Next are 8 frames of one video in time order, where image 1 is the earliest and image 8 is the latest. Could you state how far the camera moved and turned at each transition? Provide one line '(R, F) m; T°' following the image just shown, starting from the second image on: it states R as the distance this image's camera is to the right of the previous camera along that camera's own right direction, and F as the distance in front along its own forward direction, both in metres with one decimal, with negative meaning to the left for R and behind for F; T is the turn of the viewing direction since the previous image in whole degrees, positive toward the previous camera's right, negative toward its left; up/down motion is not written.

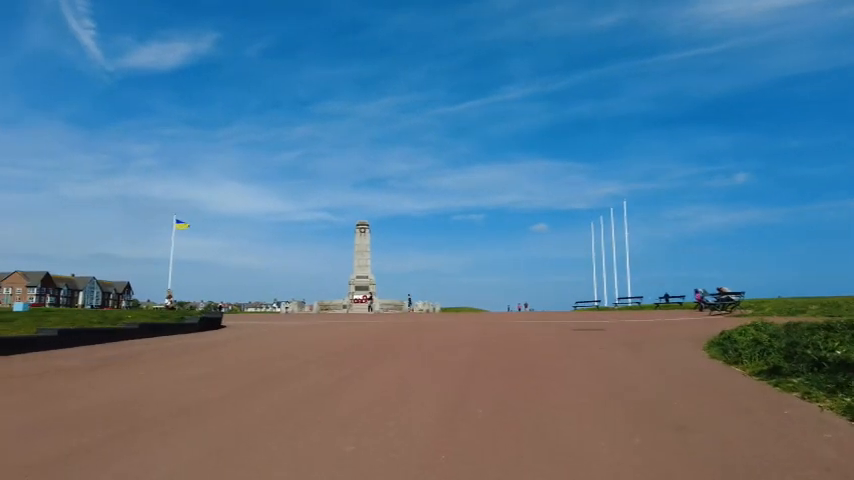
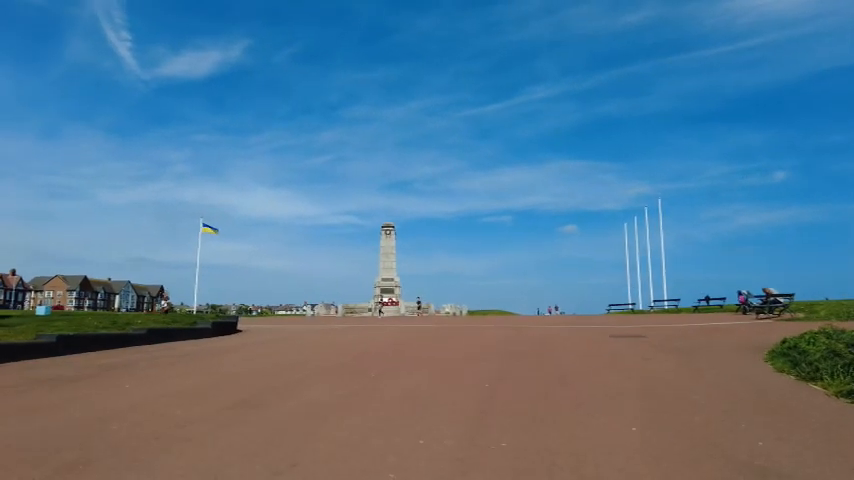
(+0.1, +0.6) m; -3°
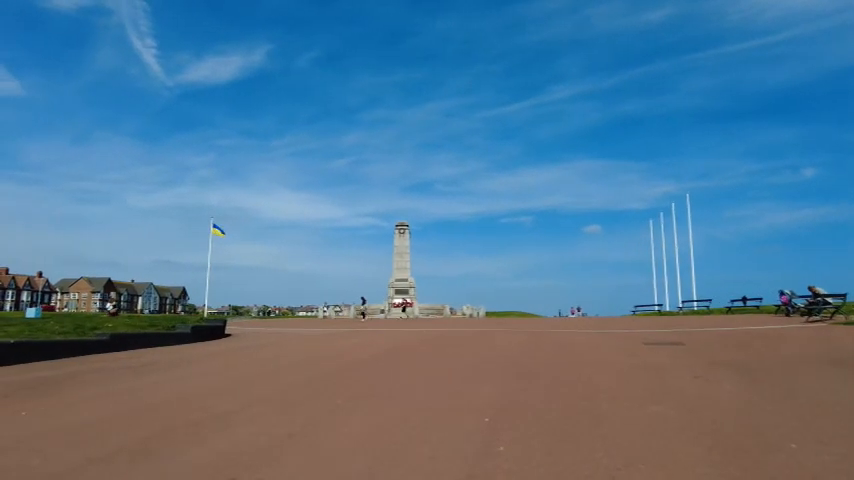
(+0.2, +1.1) m; -2°
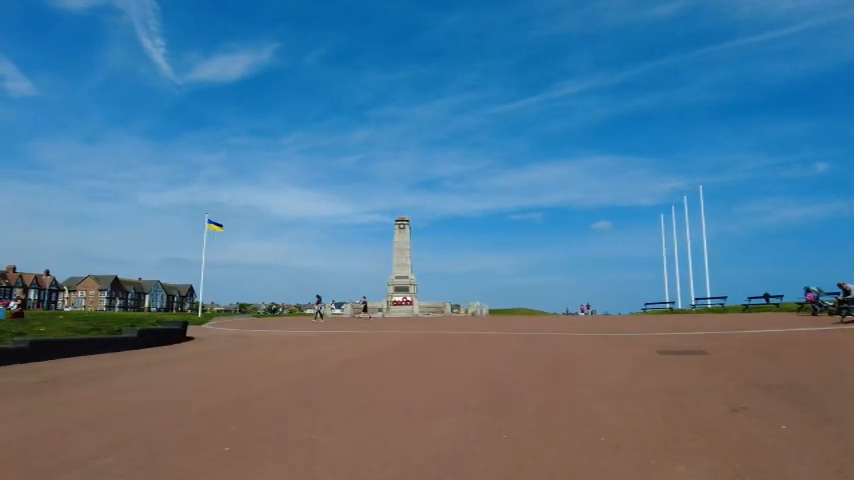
(+0.3, +1.1) m; -1°
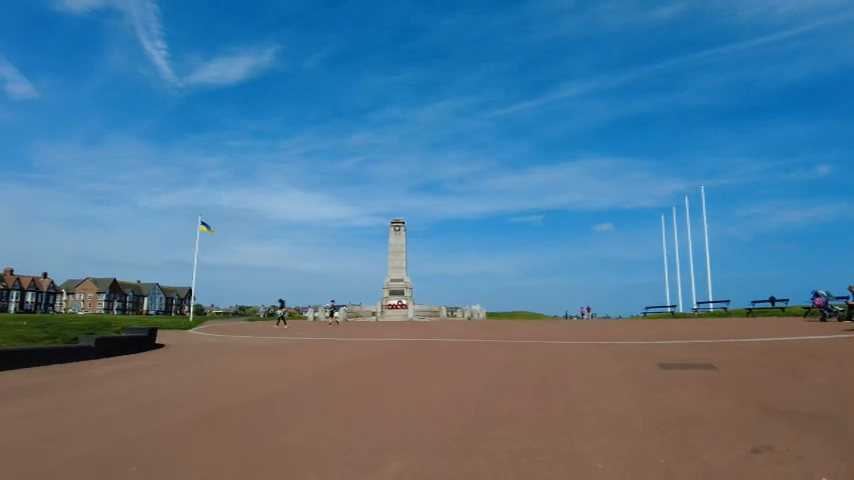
(+0.2, +0.6) m; 0°
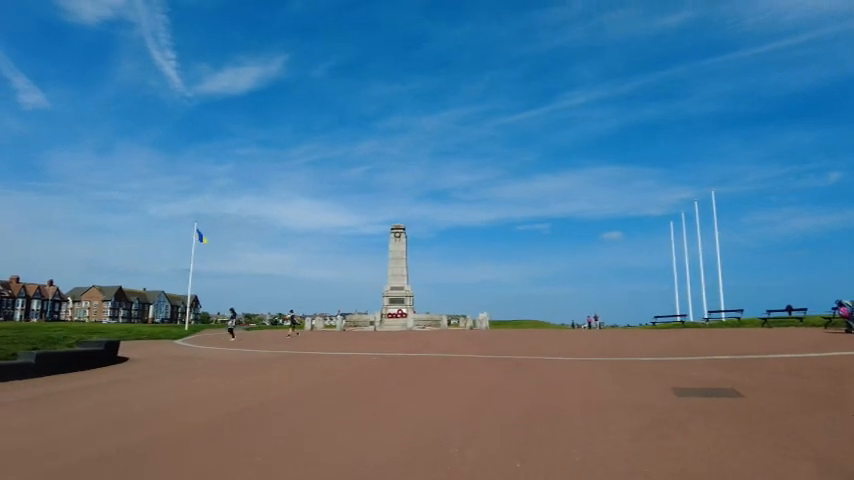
(+0.2, +0.8) m; -1°
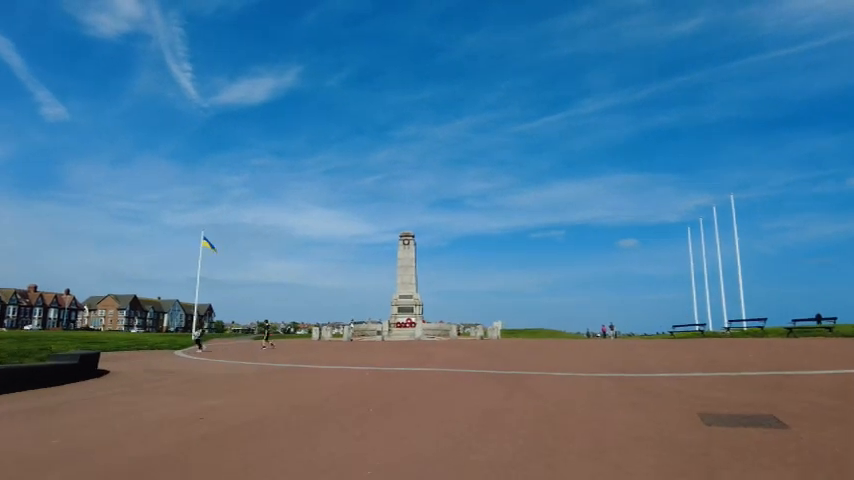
(+0.2, +0.6) m; -1°
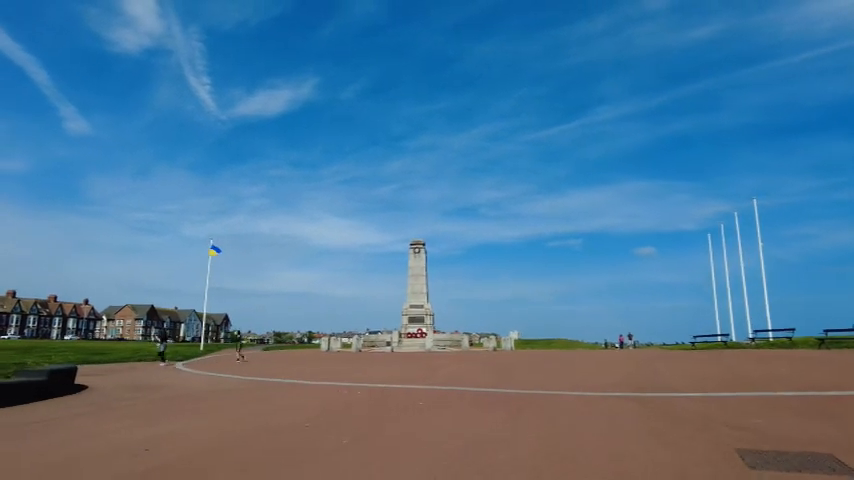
(+0.2, +0.6) m; -1°
